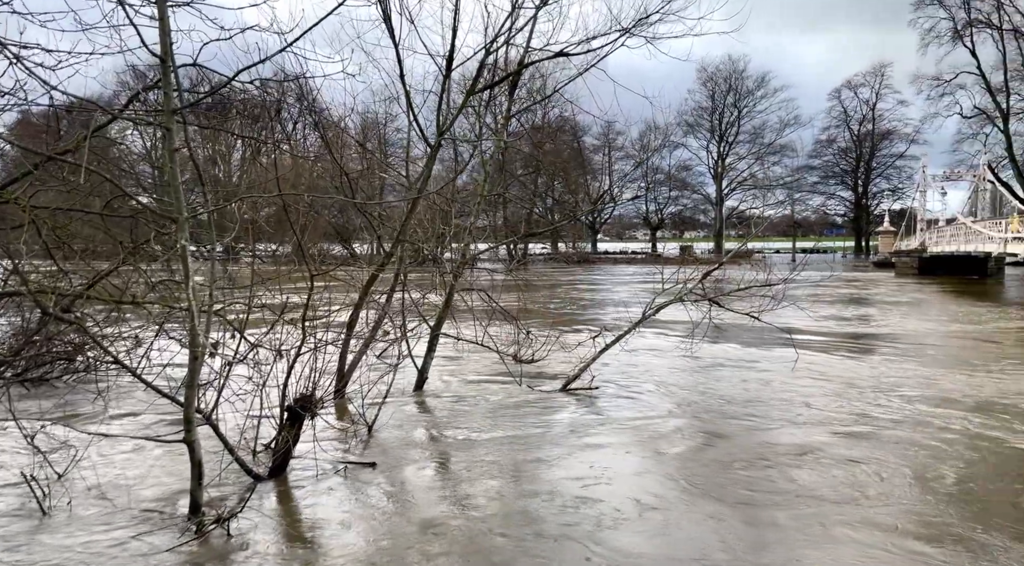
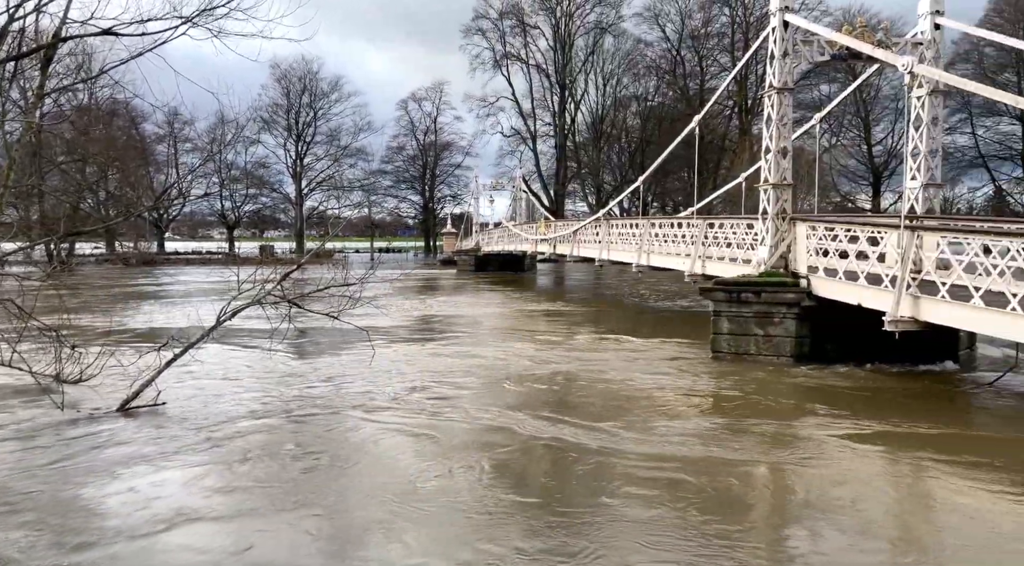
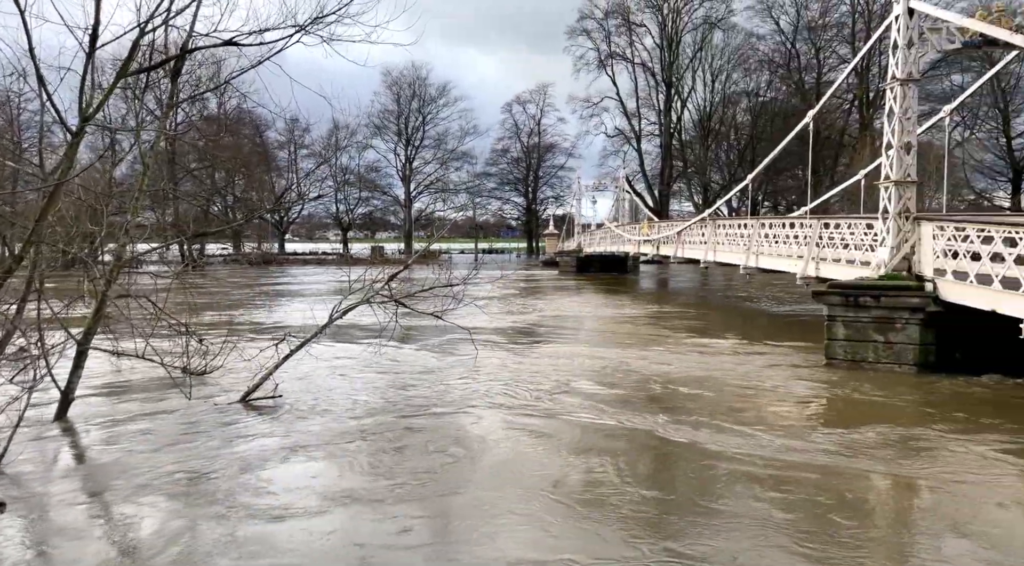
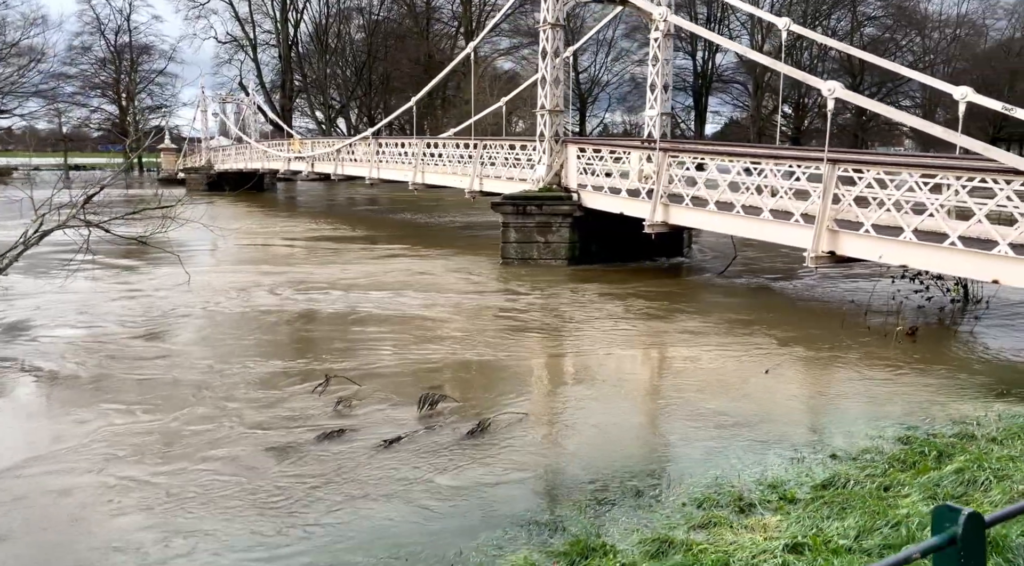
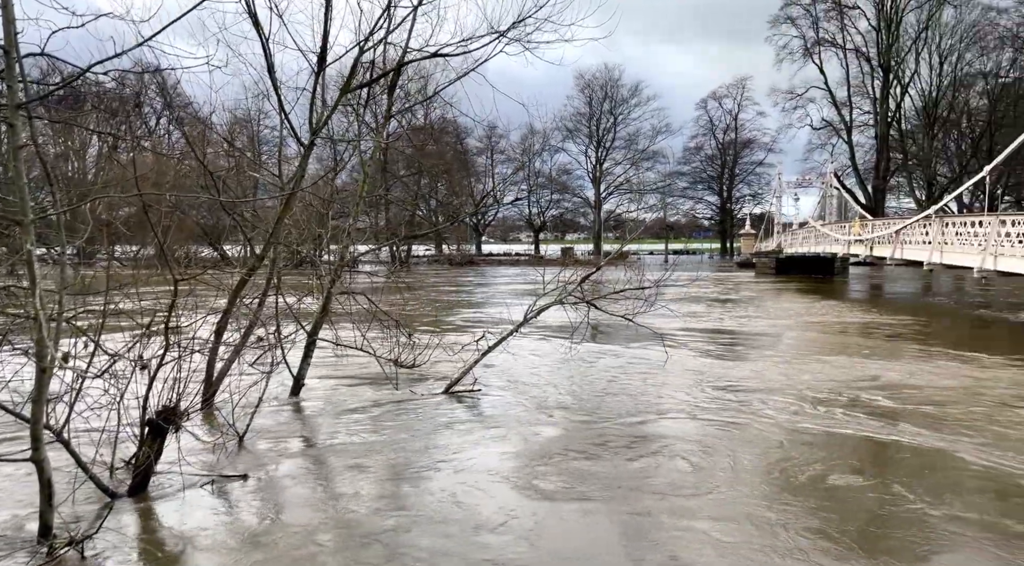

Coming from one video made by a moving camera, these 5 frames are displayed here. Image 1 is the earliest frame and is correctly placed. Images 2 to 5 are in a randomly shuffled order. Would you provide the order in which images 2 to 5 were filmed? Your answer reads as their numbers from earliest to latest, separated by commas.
5, 3, 2, 4
